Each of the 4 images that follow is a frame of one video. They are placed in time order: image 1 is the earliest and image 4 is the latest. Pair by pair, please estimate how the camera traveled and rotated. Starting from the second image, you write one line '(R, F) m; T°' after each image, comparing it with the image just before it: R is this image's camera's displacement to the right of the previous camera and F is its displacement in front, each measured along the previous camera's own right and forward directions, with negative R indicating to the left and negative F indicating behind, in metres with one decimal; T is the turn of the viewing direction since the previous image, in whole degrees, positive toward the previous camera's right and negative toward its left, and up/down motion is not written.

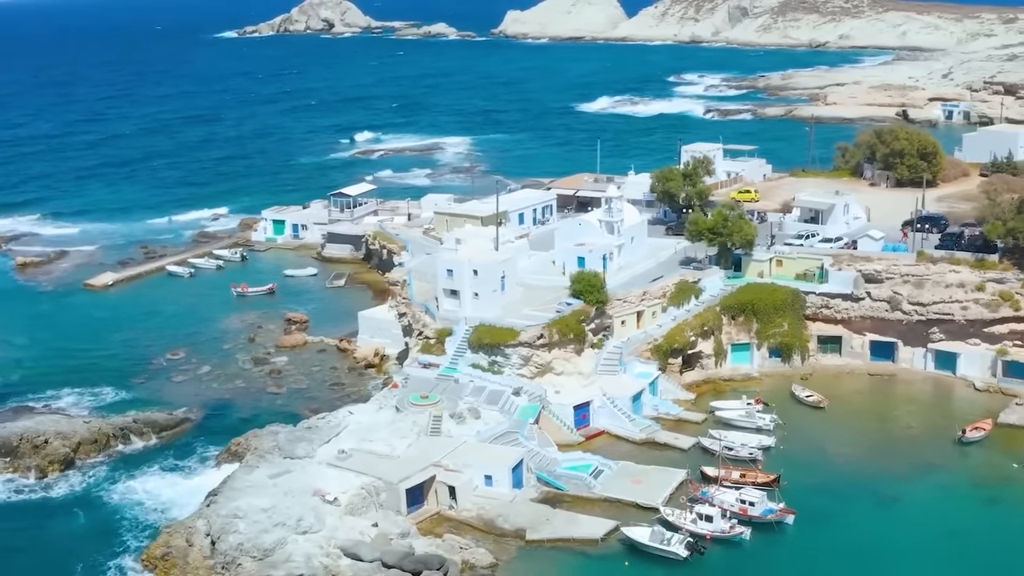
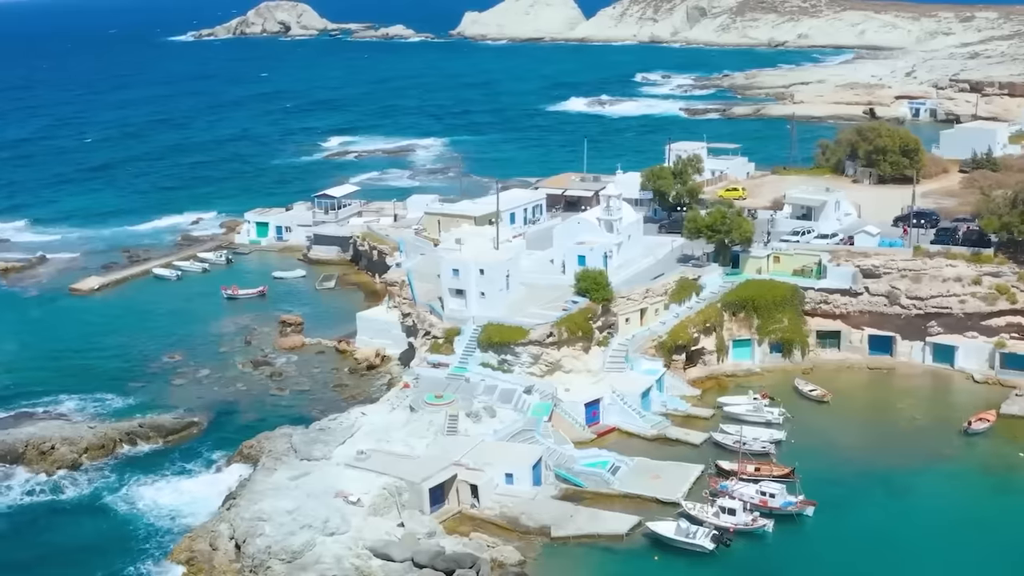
(-1.7, -0.1) m; +2°
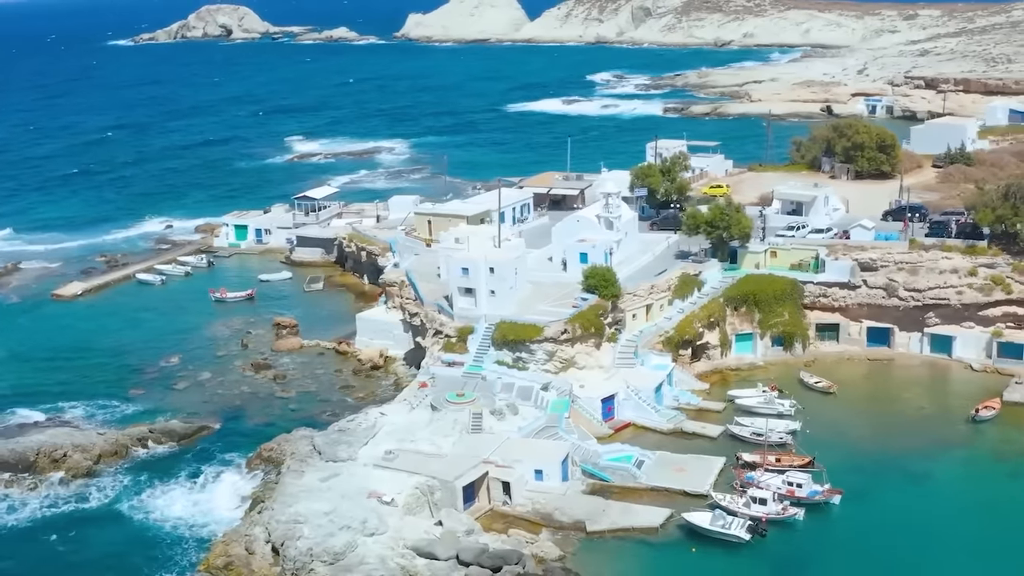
(-2.4, -0.1) m; +3°
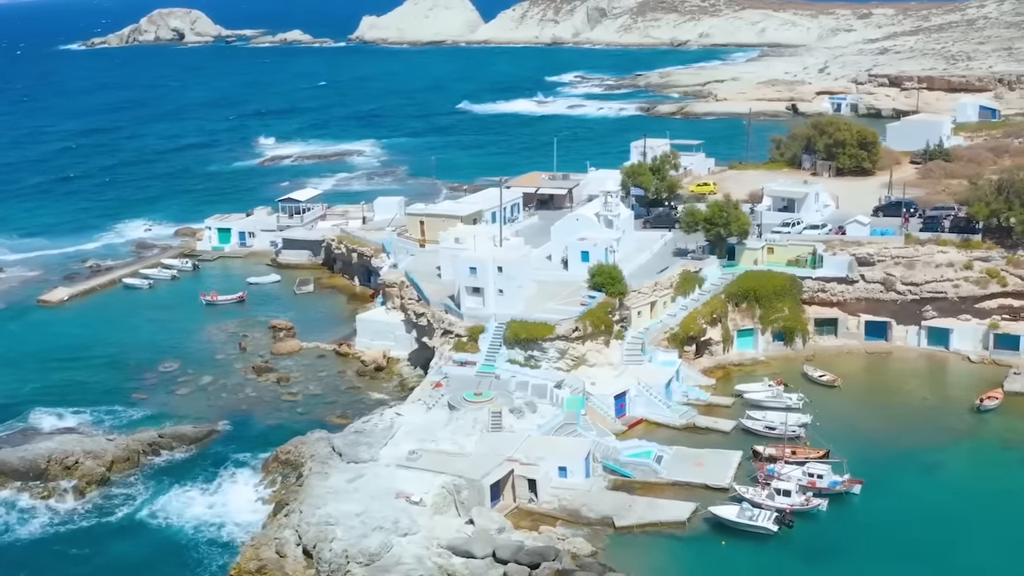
(-1.9, -0.1) m; +2°
